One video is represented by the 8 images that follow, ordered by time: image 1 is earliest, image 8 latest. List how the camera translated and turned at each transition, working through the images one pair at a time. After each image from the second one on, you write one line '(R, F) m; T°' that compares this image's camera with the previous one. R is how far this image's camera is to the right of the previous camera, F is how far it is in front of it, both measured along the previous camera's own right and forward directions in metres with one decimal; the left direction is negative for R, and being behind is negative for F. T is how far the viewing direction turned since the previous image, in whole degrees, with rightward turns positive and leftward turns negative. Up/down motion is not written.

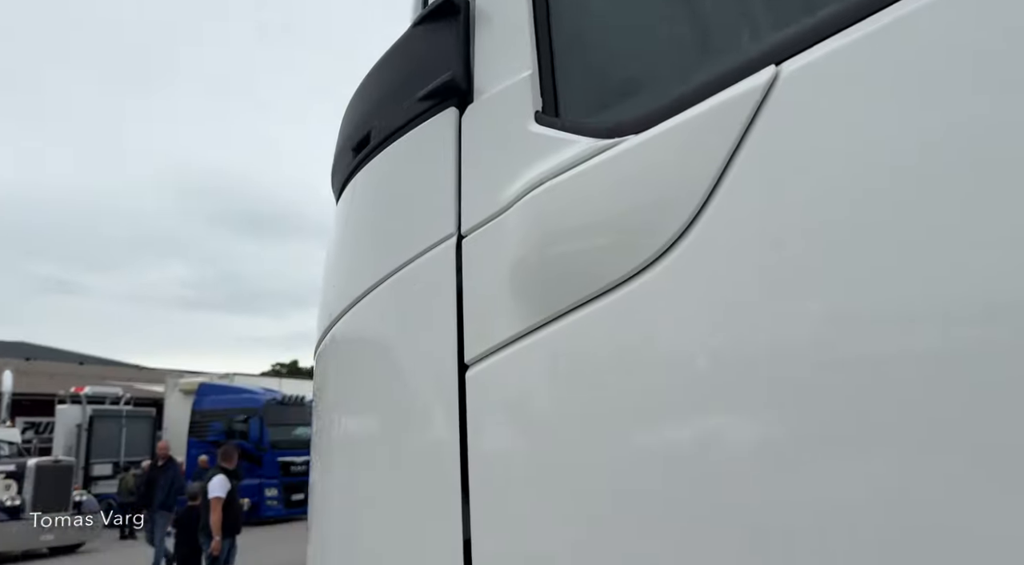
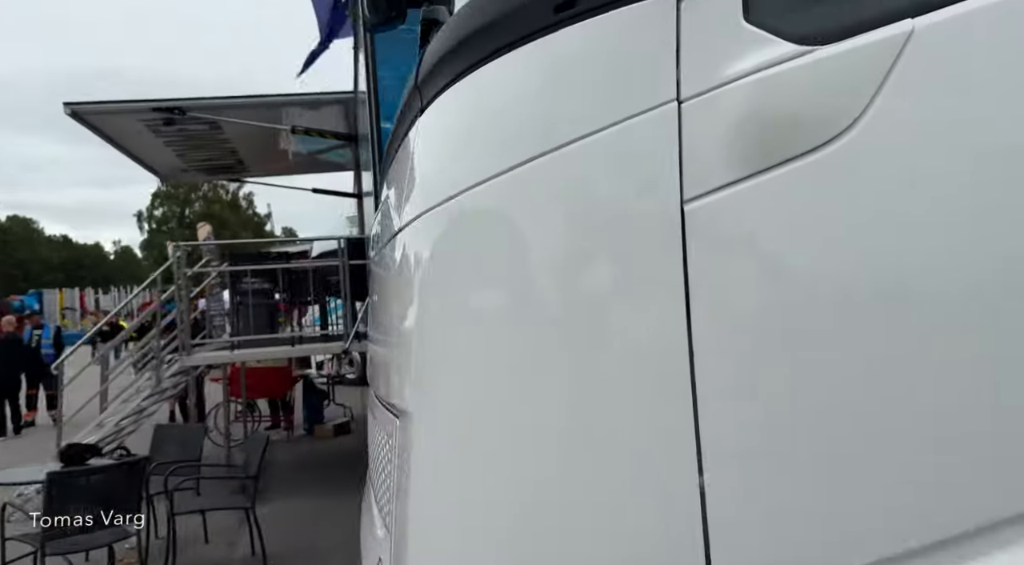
(-0.8, +0.1) m; +36°
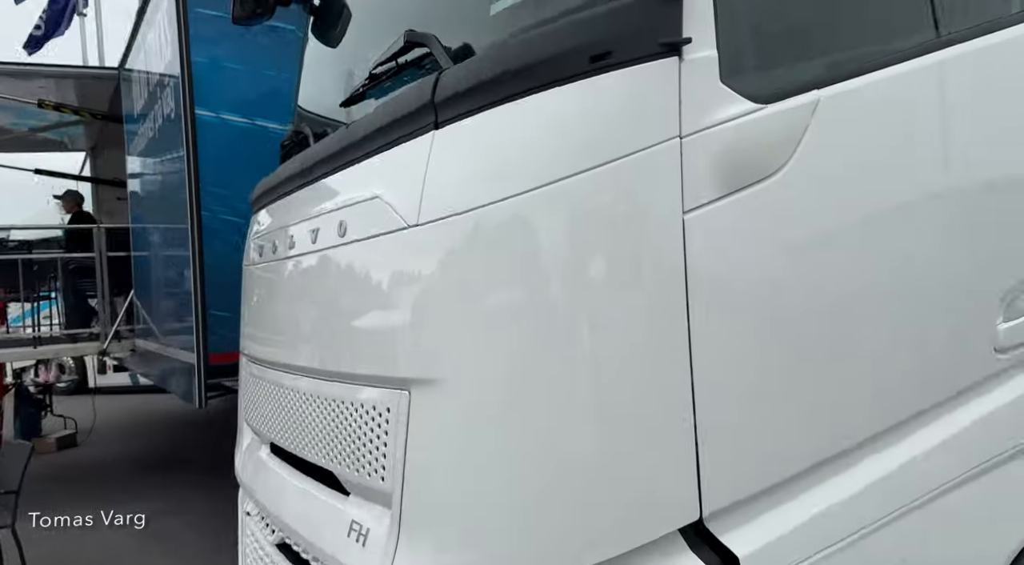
(-0.5, -0.2) m; +20°
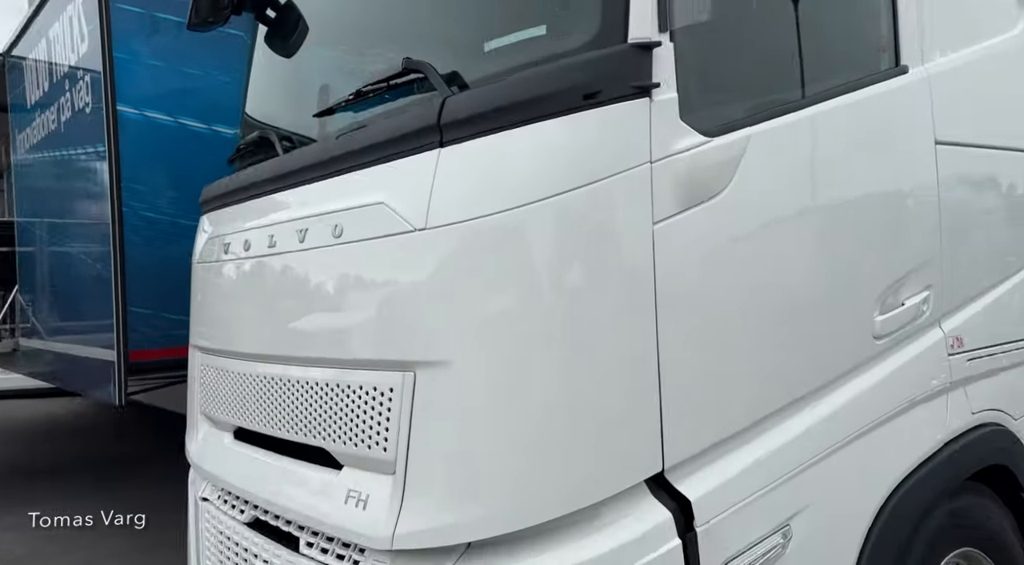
(-0.3, -0.3) m; +9°
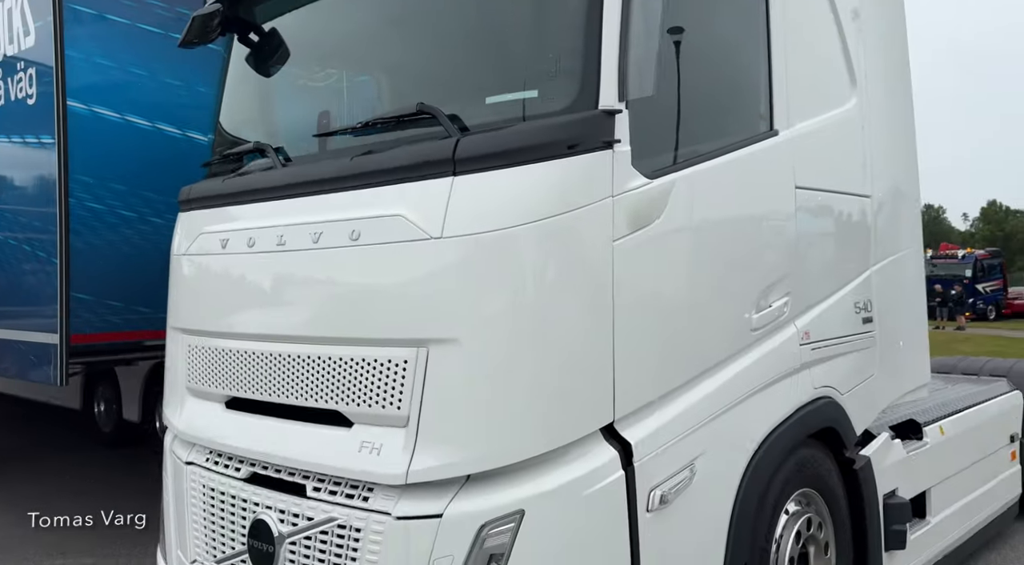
(-0.4, -0.5) m; +10°
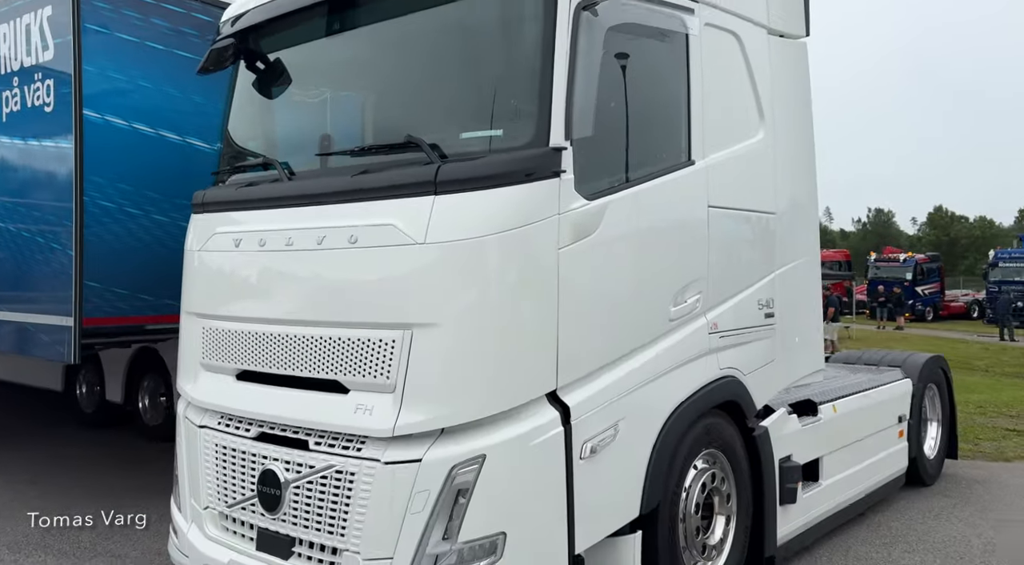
(0.0, -0.6) m; +3°
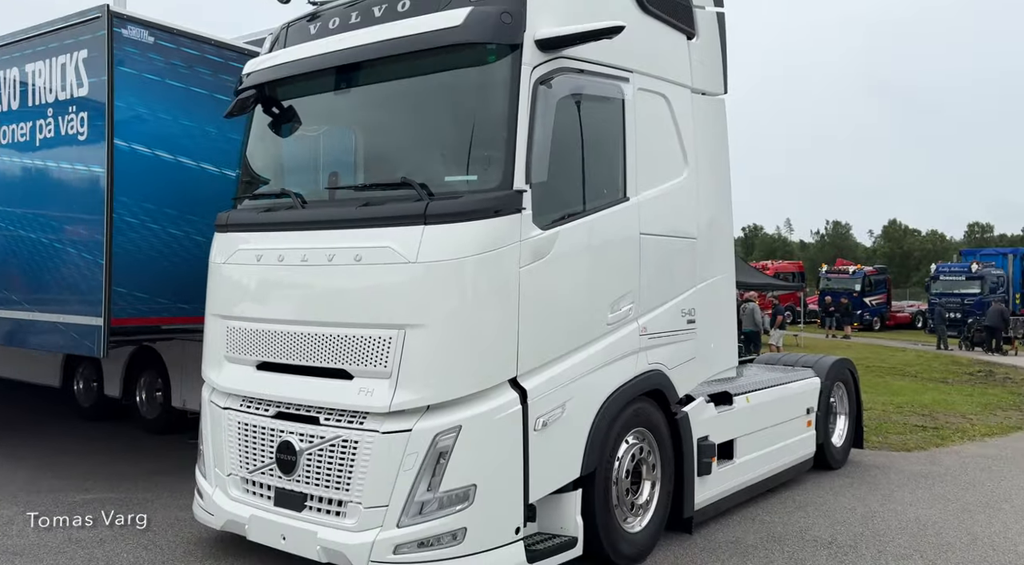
(0.0, -0.9) m; +3°
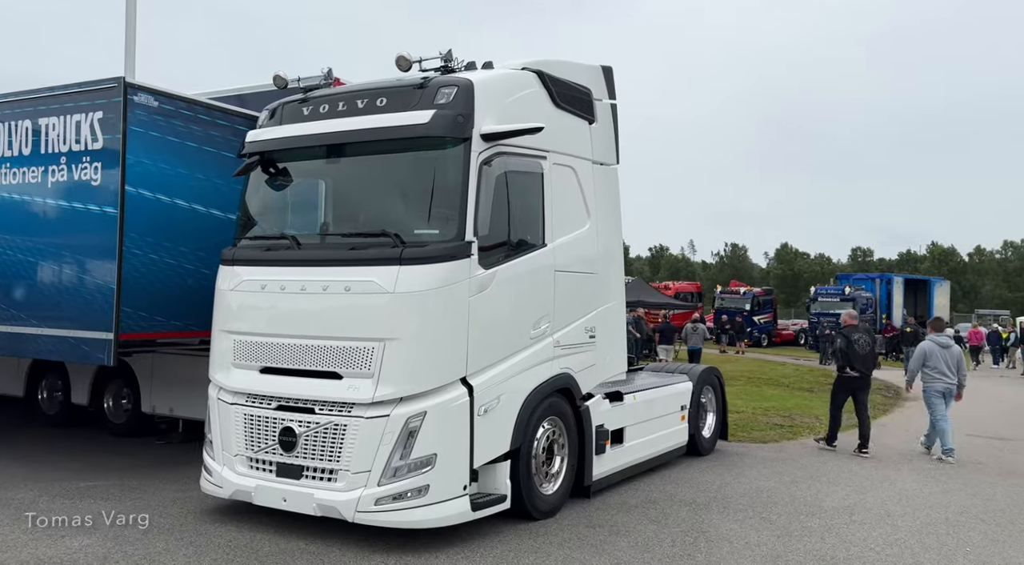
(-0.3, -1.5) m; +7°
